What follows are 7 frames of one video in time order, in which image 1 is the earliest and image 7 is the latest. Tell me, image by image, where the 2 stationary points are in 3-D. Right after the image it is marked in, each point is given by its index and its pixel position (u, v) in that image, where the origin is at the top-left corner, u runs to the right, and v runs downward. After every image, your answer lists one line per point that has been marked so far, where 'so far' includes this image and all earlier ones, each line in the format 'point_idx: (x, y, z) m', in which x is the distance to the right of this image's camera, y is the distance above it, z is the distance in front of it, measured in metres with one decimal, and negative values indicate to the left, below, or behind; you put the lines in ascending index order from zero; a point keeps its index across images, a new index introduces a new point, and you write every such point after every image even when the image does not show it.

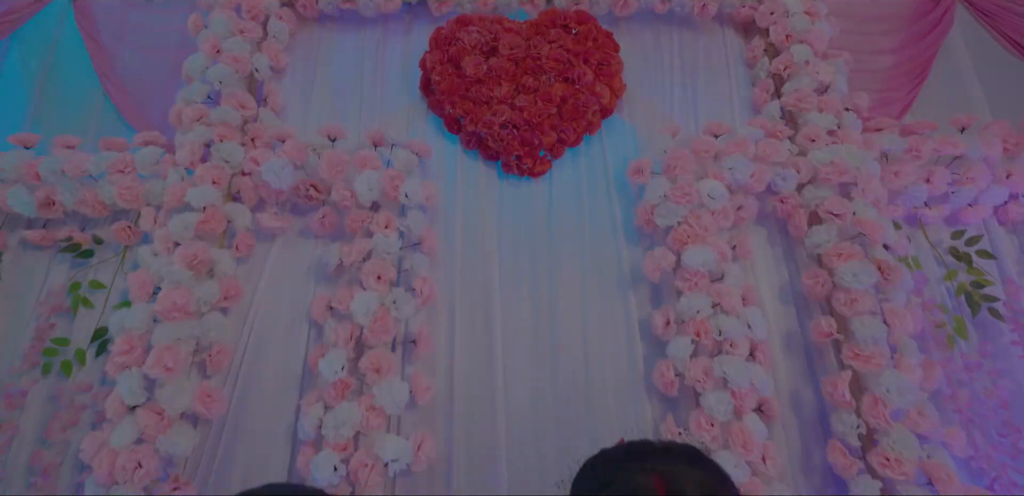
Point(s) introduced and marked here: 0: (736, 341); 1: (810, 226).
0: (+0.5, -0.2, +1.2) m
1: (+0.8, +0.1, +1.4) m
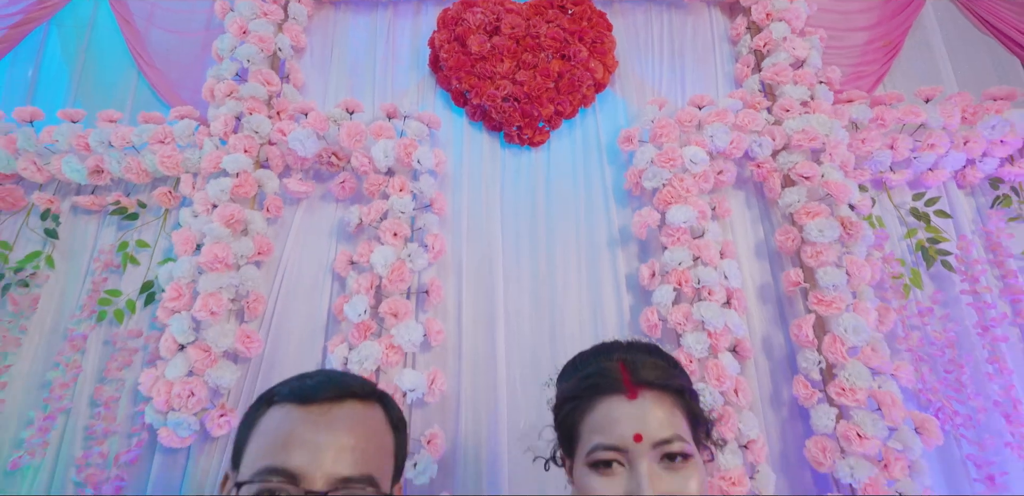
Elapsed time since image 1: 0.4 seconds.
0: (+0.5, -0.1, +1.4) m
1: (+0.8, +0.2, +1.5) m
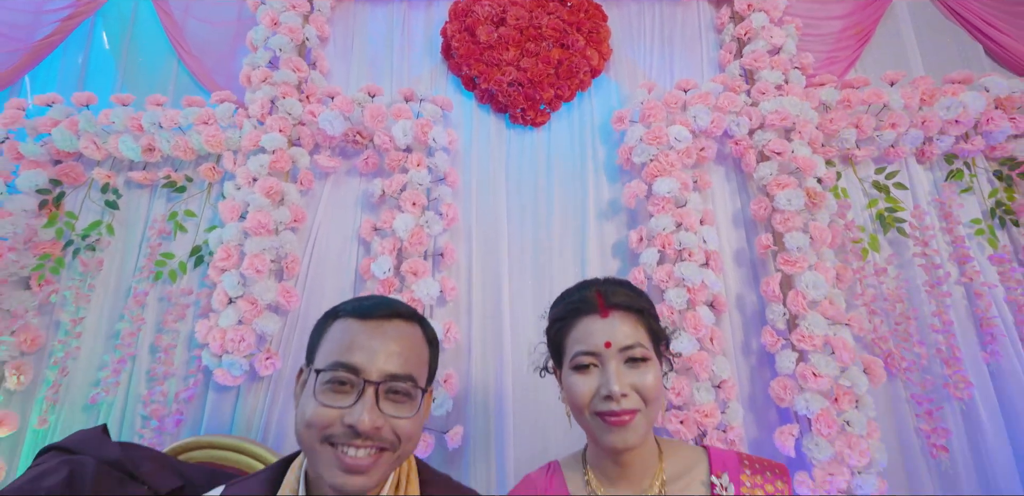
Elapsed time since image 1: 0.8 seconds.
0: (+0.6, 0.0, +1.6) m
1: (+0.8, +0.3, +1.7) m
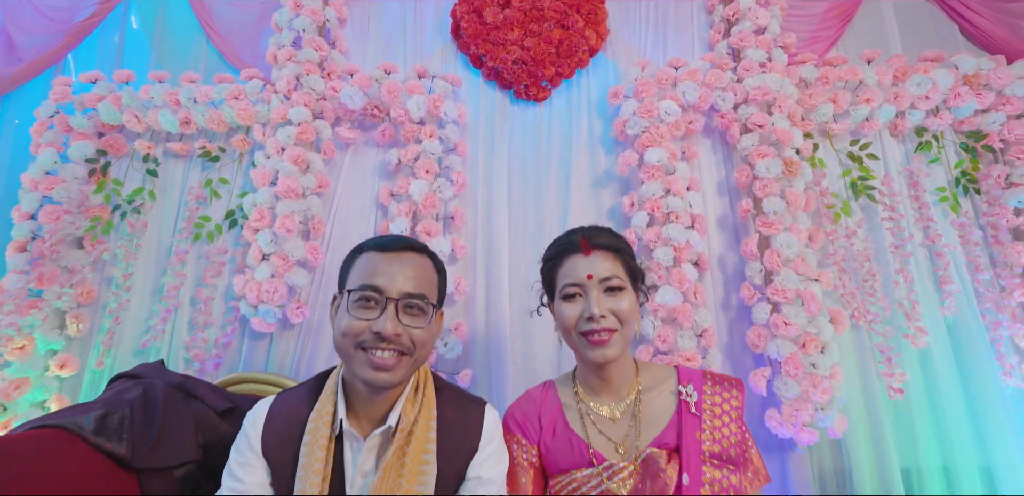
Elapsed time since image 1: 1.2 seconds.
0: (+0.6, +0.1, +1.8) m
1: (+0.8, +0.4, +1.9) m
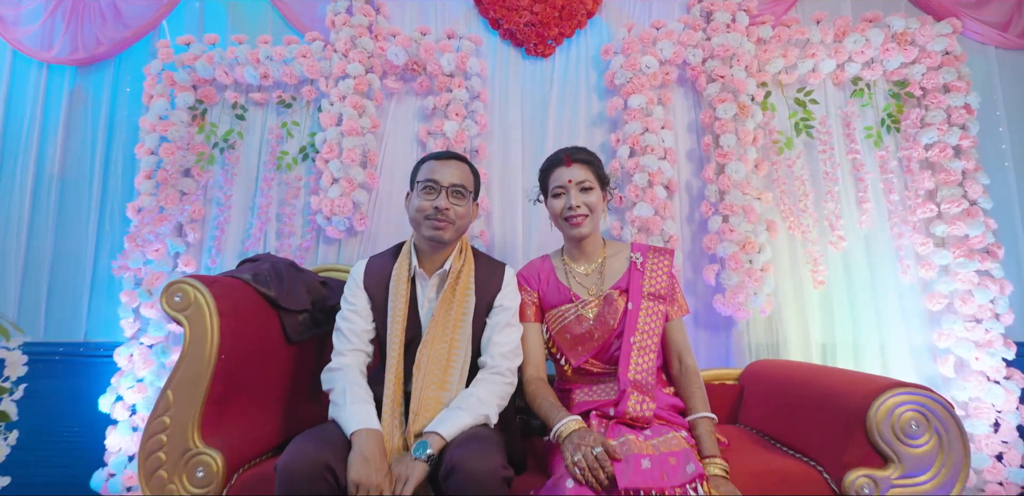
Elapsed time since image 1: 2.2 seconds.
0: (+0.6, +0.4, +2.3) m
1: (+0.9, +0.7, +2.3) m
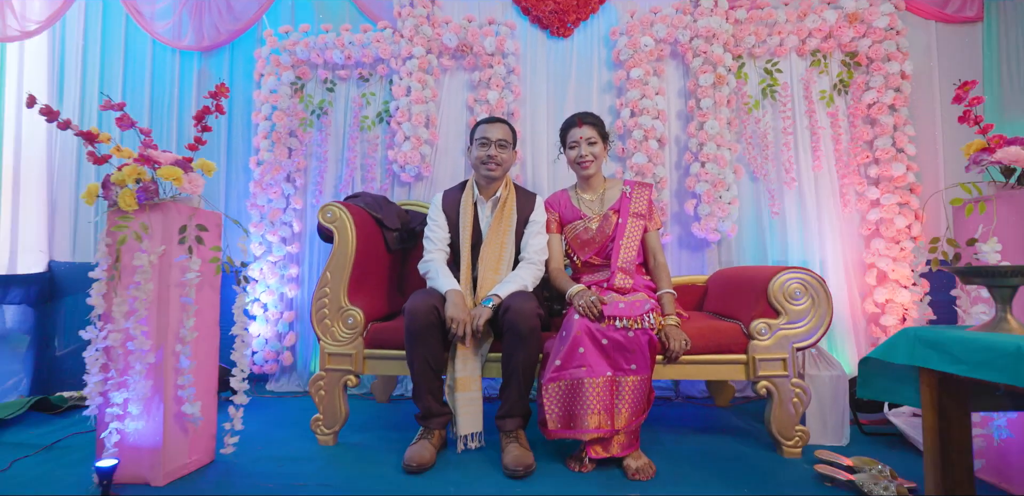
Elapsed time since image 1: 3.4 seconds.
0: (+0.8, +0.8, +2.9) m
1: (+1.0, +1.1, +3.0) m
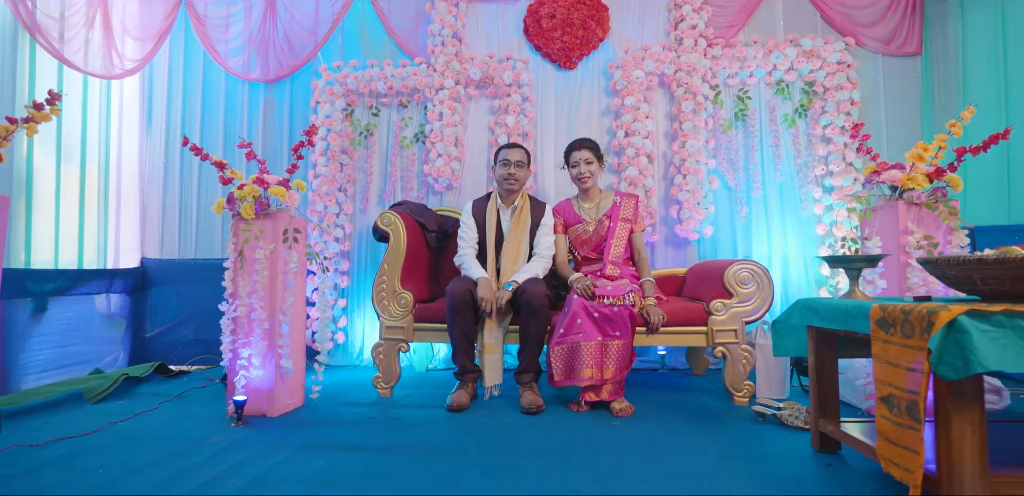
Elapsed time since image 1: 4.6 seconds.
0: (+0.9, +0.8, +3.5) m
1: (+1.1, +1.1, +3.6) m
